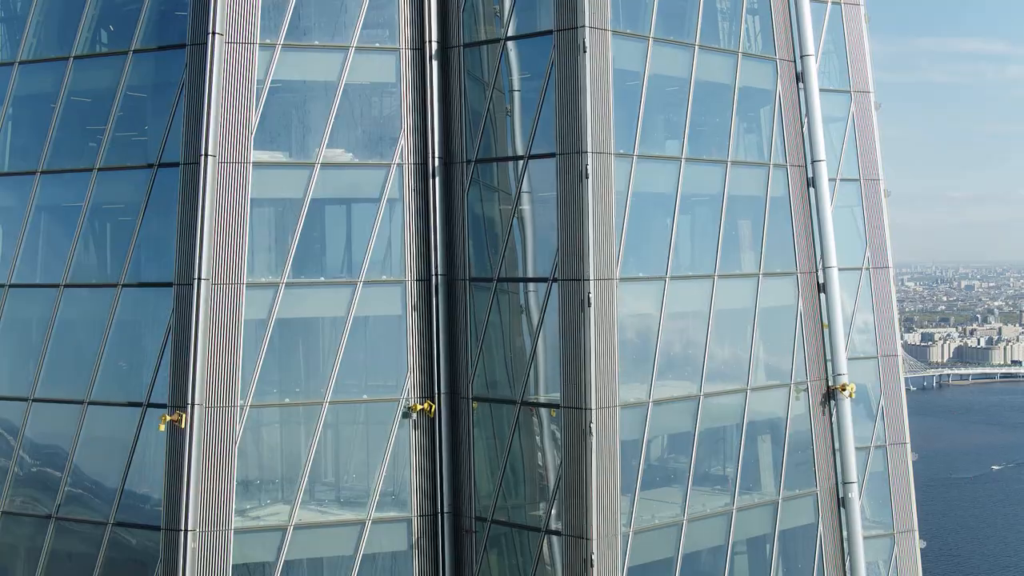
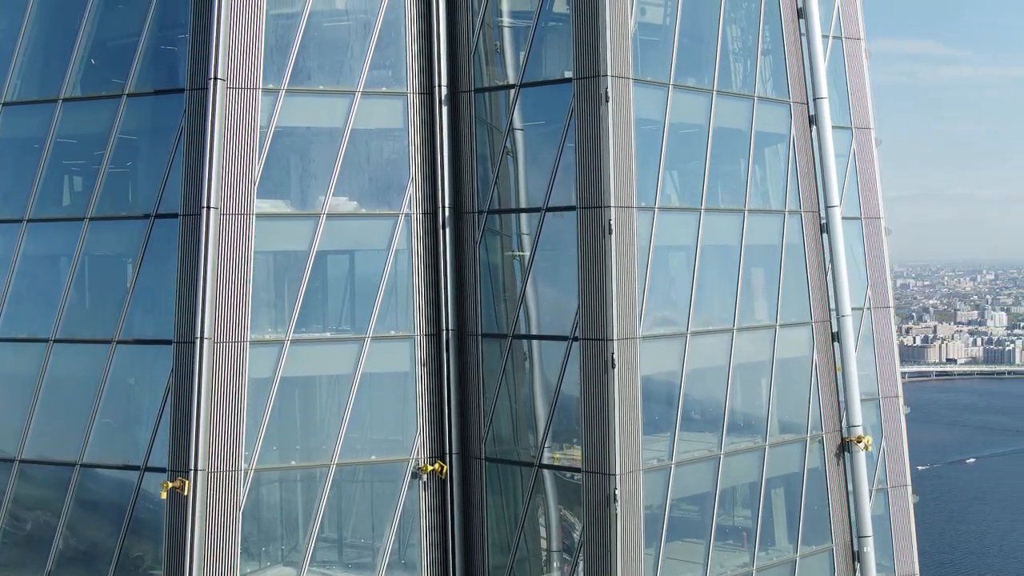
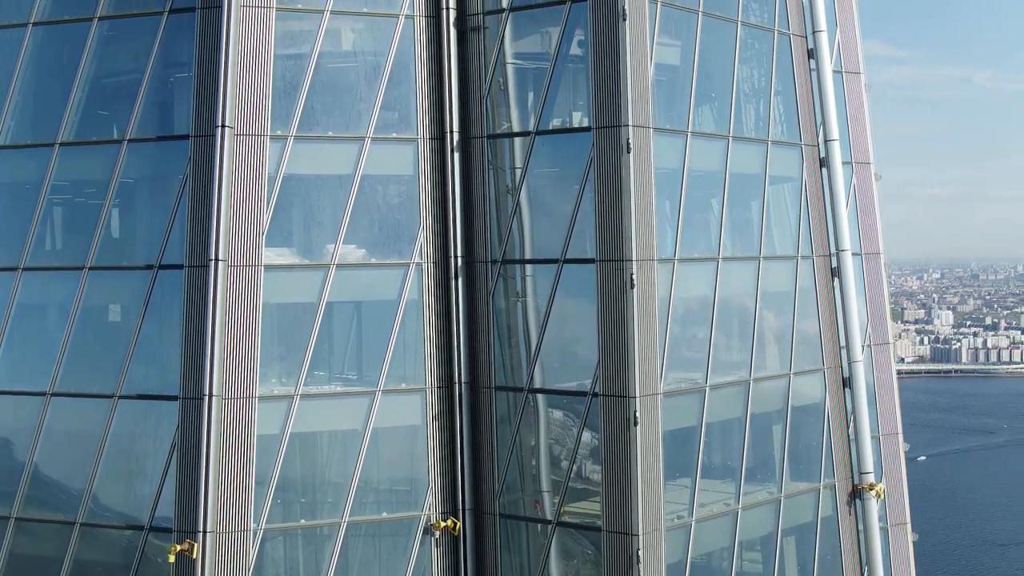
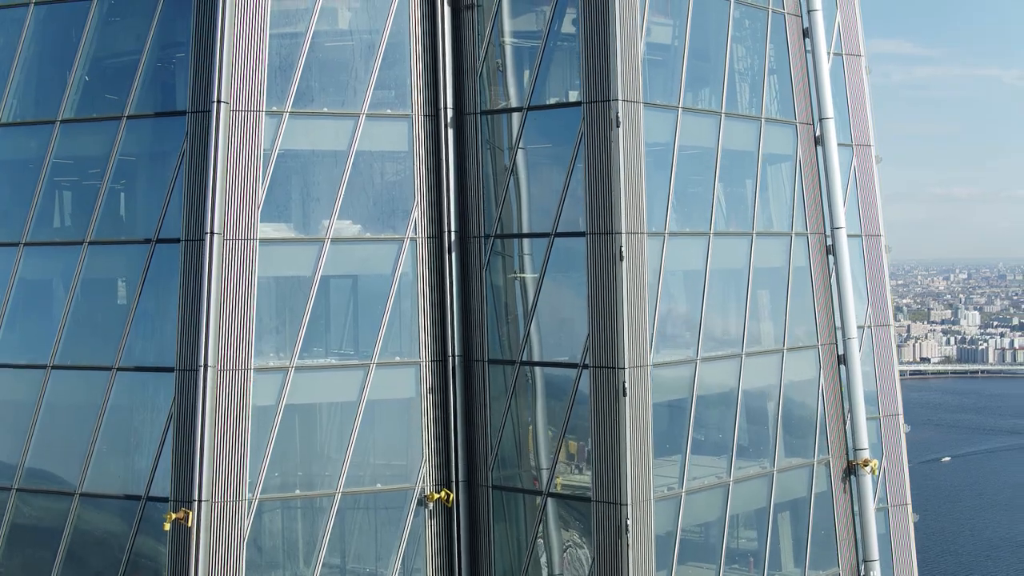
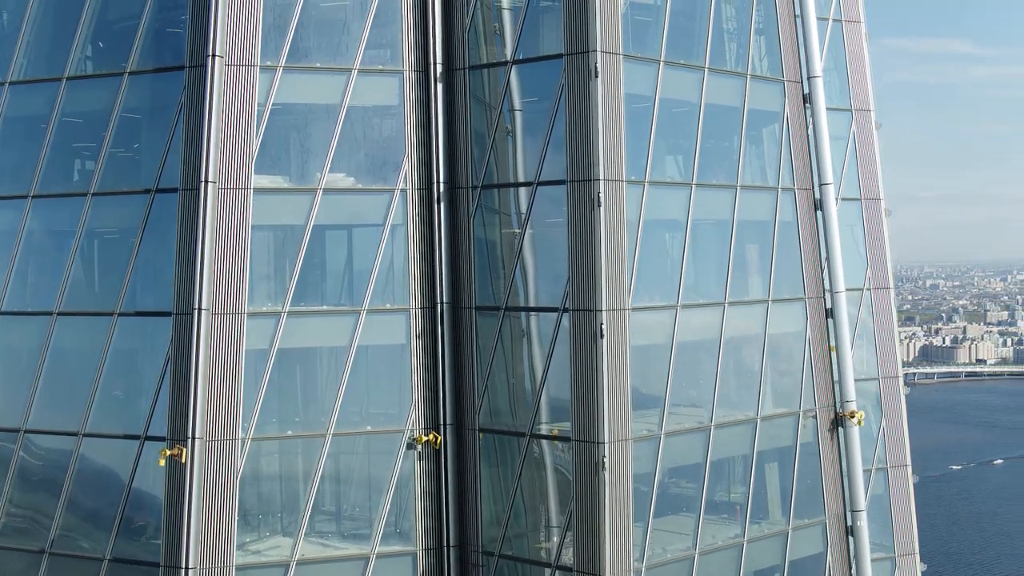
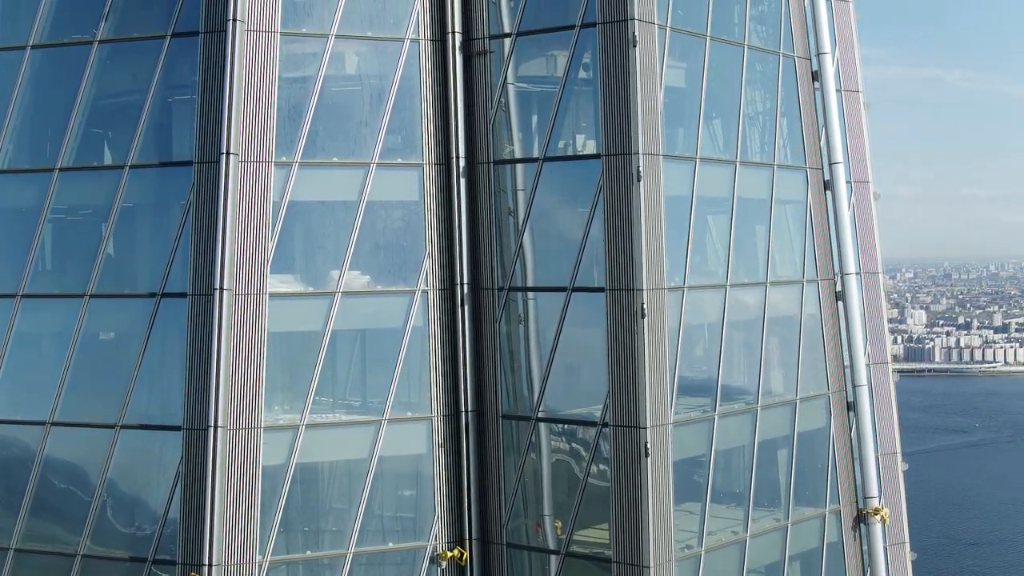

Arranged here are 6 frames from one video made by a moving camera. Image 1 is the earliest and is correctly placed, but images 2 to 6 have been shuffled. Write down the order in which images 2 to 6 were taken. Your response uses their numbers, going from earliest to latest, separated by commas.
5, 2, 4, 3, 6
